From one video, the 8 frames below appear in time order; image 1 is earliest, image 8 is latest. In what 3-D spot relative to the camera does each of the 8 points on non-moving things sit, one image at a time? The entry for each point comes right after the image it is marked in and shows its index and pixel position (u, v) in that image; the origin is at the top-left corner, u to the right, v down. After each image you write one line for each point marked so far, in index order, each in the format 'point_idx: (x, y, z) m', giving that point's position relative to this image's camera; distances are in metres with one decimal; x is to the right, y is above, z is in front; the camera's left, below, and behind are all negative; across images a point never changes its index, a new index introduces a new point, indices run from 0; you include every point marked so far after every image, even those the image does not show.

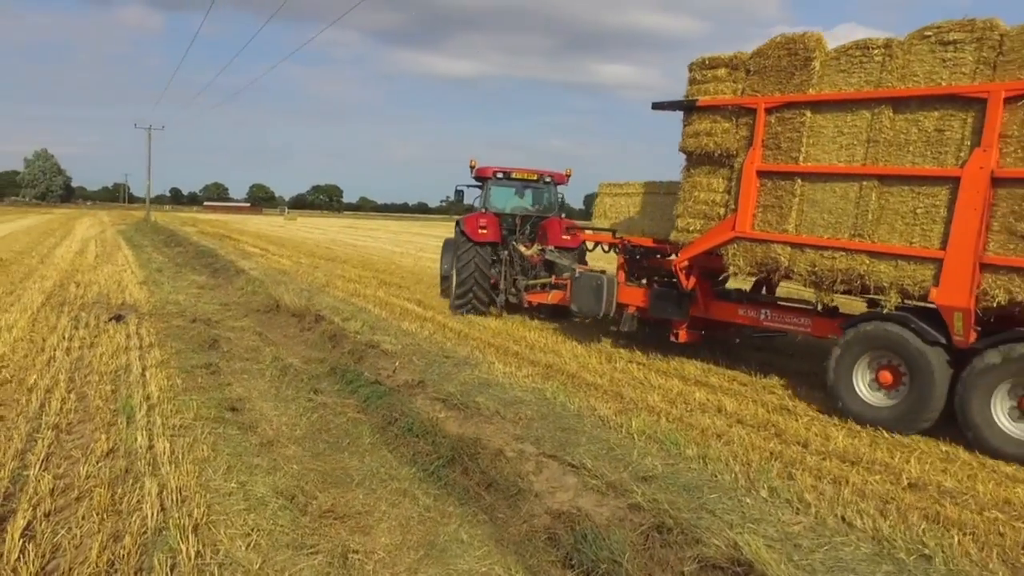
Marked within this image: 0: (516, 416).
0: (+0.1, -1.1, +6.5) m
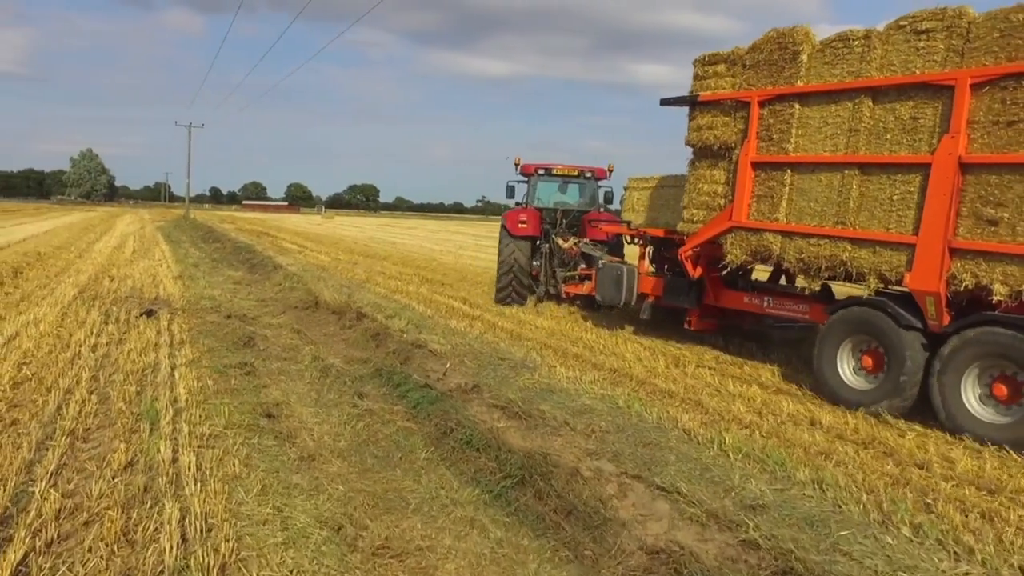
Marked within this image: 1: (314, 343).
0: (+0.6, -1.0, +5.7) m
1: (-2.1, -0.6, +8.7) m
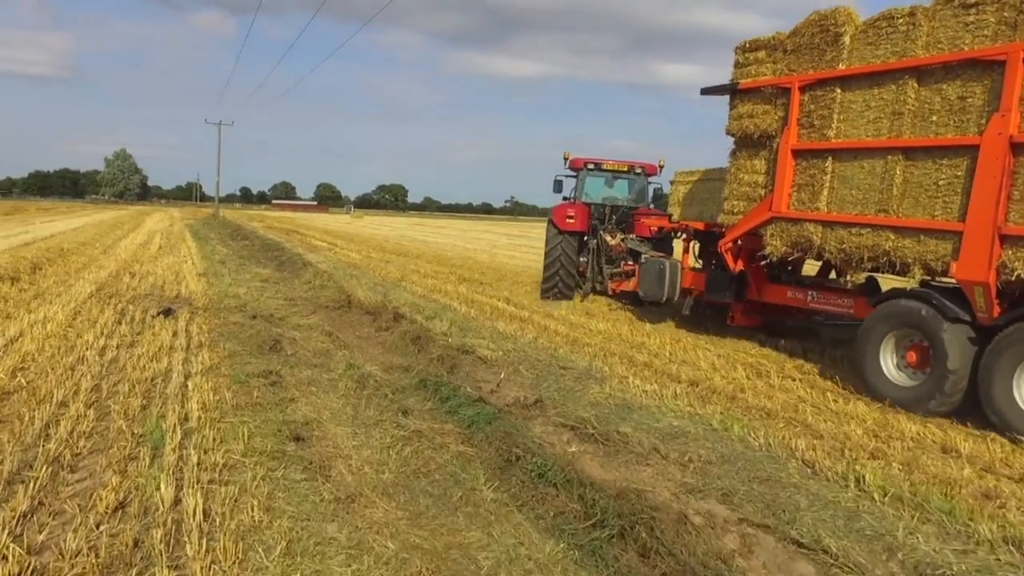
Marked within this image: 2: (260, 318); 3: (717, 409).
0: (+1.0, -1.0, +4.7) m
1: (-1.6, -0.6, +7.7) m
2: (-2.8, -0.3, +9.0) m
3: (+1.4, -0.8, +5.7) m
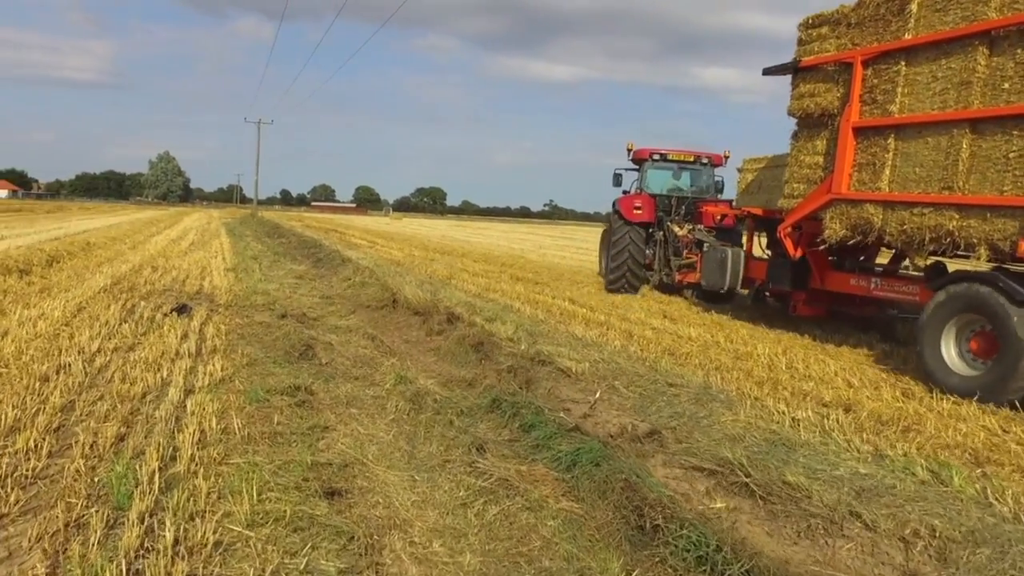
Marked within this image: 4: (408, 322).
0: (+1.5, -0.9, +3.1) m
1: (-0.9, -0.6, +6.3) m
2: (-2.1, -0.3, +7.6) m
3: (+2.0, -0.8, +4.1) m
4: (-1.1, -0.3, +8.4) m
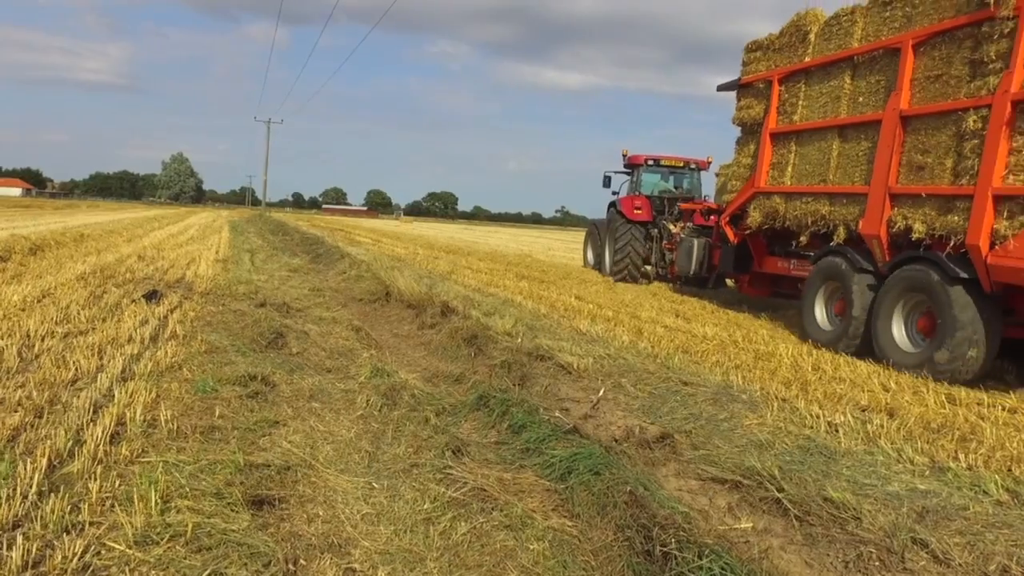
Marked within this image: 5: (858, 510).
0: (+1.5, -0.8, +2.5) m
1: (-0.9, -0.5, +5.7) m
2: (-2.1, -0.2, +7.0) m
3: (+1.9, -0.7, +3.5) m
4: (-1.1, -0.2, +7.8) m
5: (+1.2, -0.8, +2.9) m
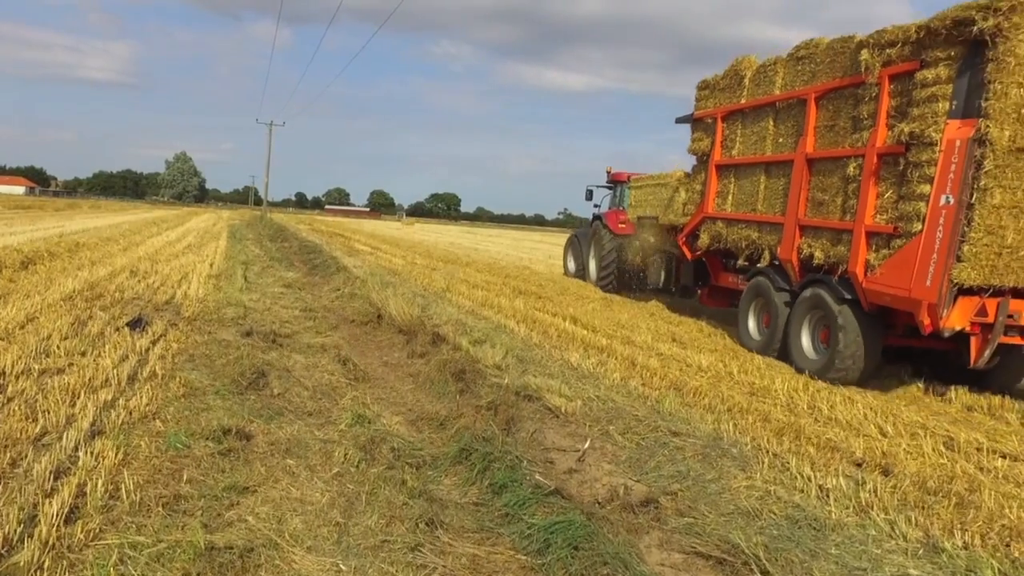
0: (+1.4, -1.1, +2.3) m
1: (-1.0, -0.7, +5.6) m
2: (-2.2, -0.4, +6.9) m
3: (+1.9, -1.0, +3.4) m
4: (-1.2, -0.5, +7.6) m
5: (+1.1, -1.0, +2.7) m
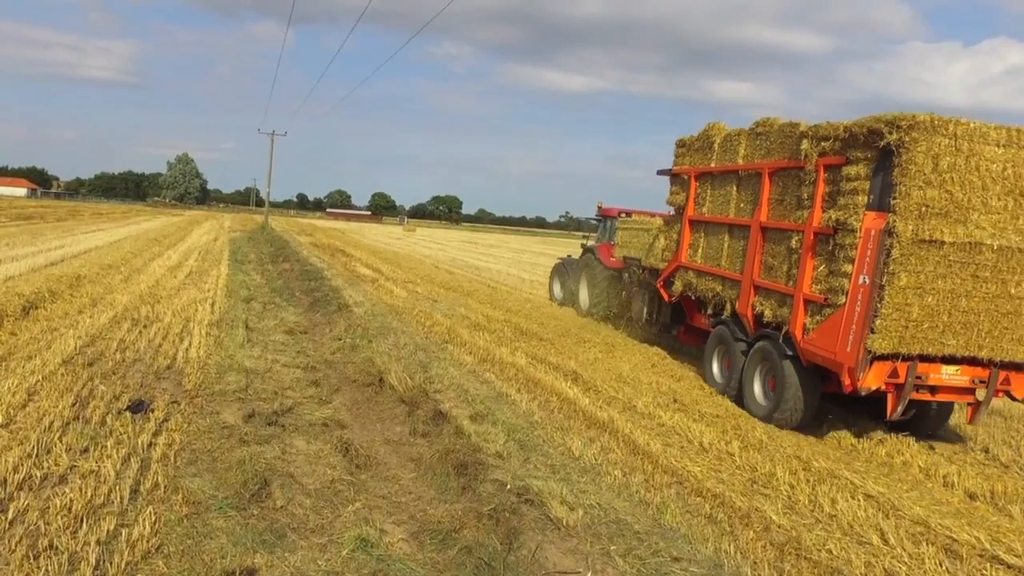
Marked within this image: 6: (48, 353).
0: (+1.4, -1.8, +2.3) m
1: (-1.0, -1.4, +5.6) m
2: (-2.2, -1.1, +6.9) m
3: (+1.9, -1.7, +3.4) m
4: (-1.1, -1.2, +7.7) m
5: (+1.1, -1.7, +2.7) m
6: (-5.1, -0.7, +8.8) m
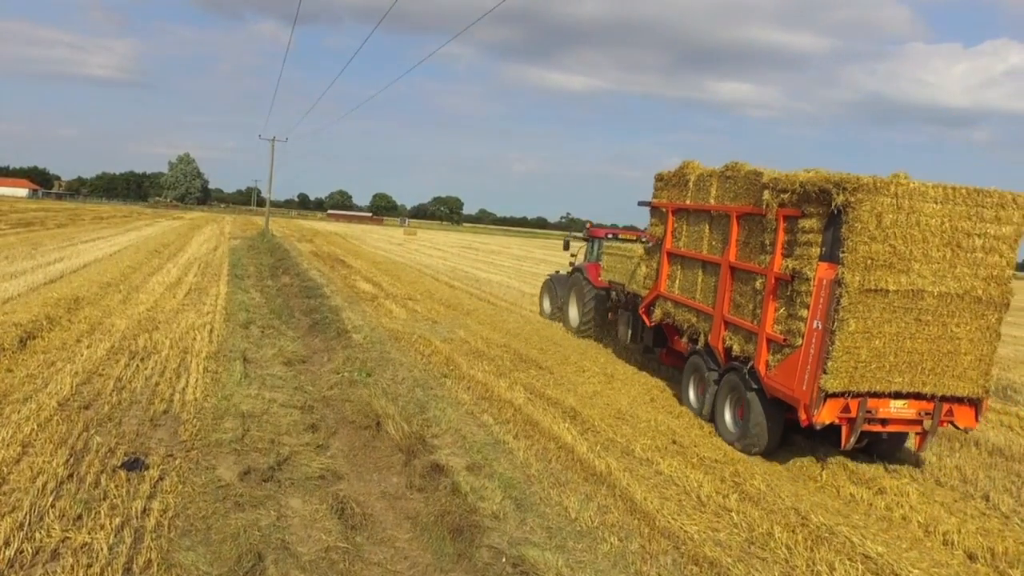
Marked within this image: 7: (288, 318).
0: (+1.3, -2.3, +2.3) m
1: (-1.0, -1.9, +5.5) m
2: (-2.2, -1.5, +6.9) m
3: (+1.8, -2.2, +3.3) m
4: (-1.2, -1.6, +7.6) m
5: (+1.1, -2.2, +2.7) m
6: (-5.1, -1.2, +8.8) m
7: (-4.5, -0.6, +16.1) m
